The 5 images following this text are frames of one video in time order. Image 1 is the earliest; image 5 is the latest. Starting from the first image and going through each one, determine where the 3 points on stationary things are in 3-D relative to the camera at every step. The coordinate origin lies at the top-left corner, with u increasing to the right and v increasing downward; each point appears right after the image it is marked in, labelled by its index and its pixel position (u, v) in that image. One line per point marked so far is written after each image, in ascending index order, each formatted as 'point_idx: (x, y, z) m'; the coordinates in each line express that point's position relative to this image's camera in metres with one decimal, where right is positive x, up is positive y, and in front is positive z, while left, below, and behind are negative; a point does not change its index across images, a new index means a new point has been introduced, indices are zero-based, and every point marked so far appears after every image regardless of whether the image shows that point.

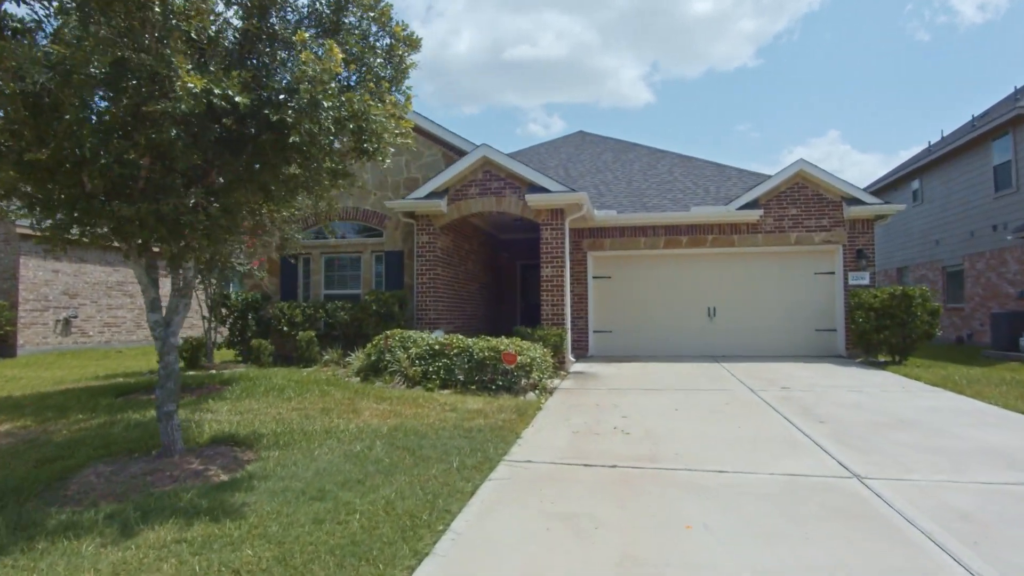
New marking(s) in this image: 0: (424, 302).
0: (-1.7, -0.3, +12.3) m
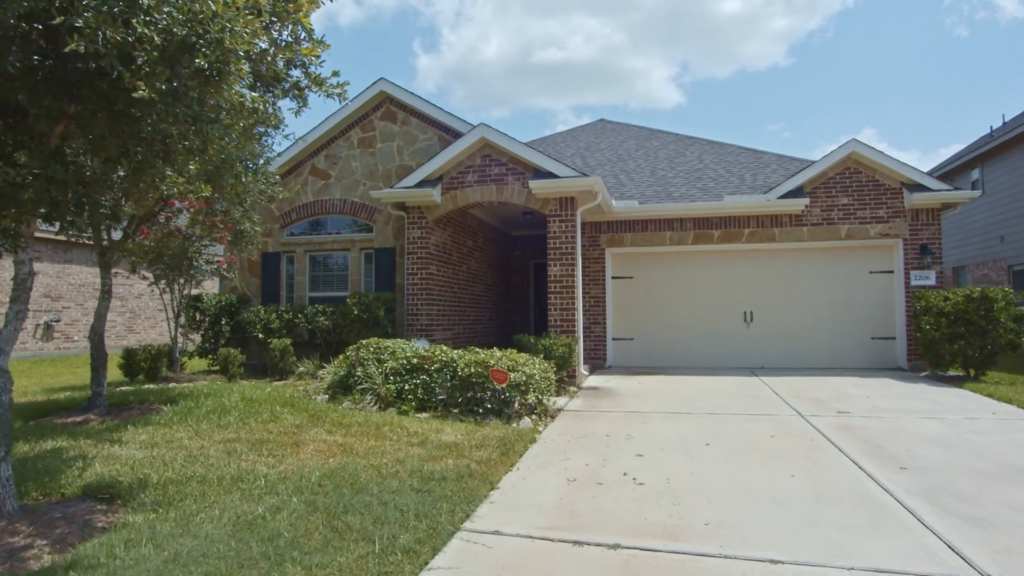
0: (-1.6, -0.3, +10.7) m
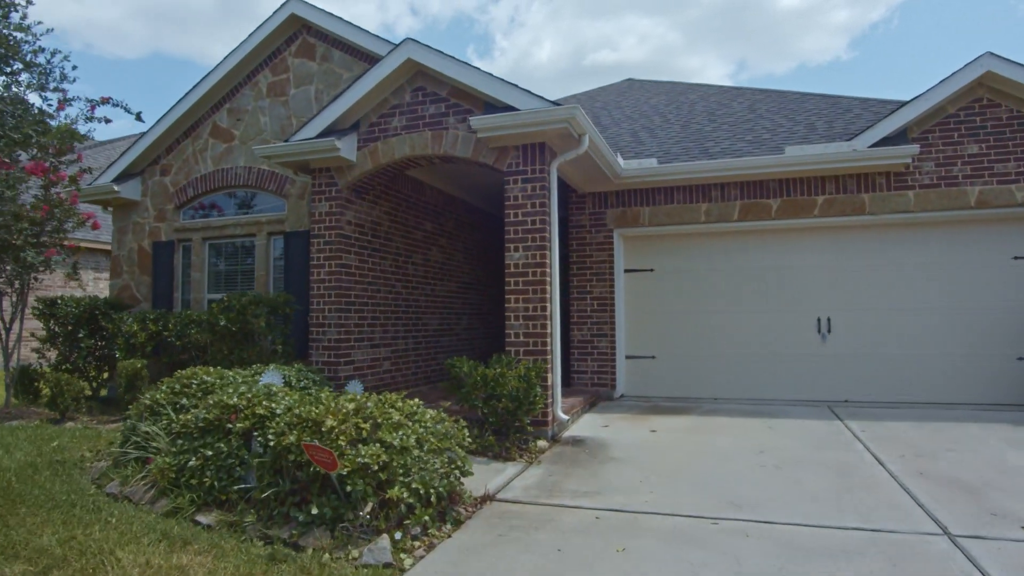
0: (-2.2, -0.3, +7.4) m
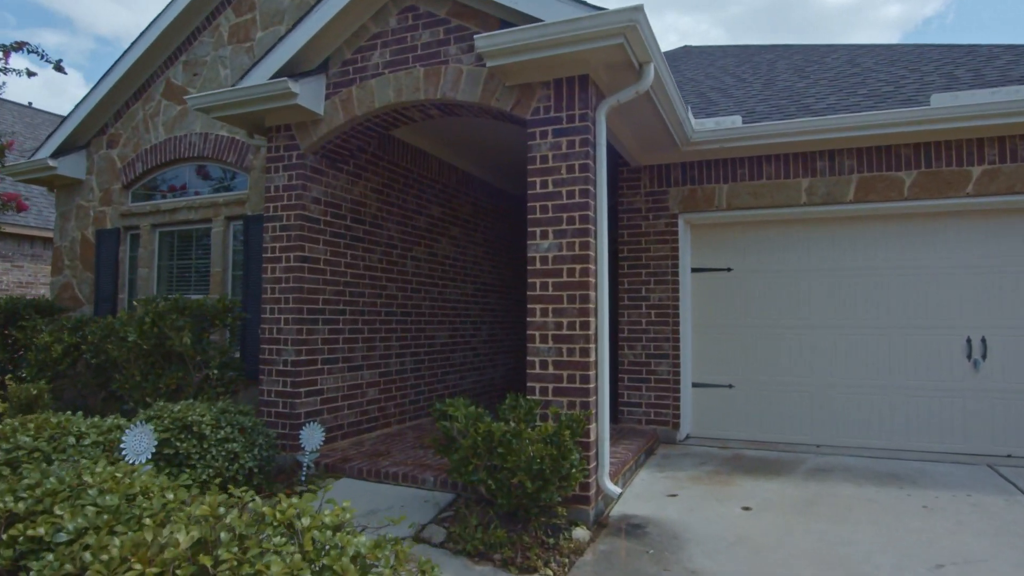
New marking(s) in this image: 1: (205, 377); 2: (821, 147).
0: (-2.0, -0.3, +5.4) m
1: (-2.5, -0.7, +5.3) m
2: (+3.0, +1.4, +6.1) m
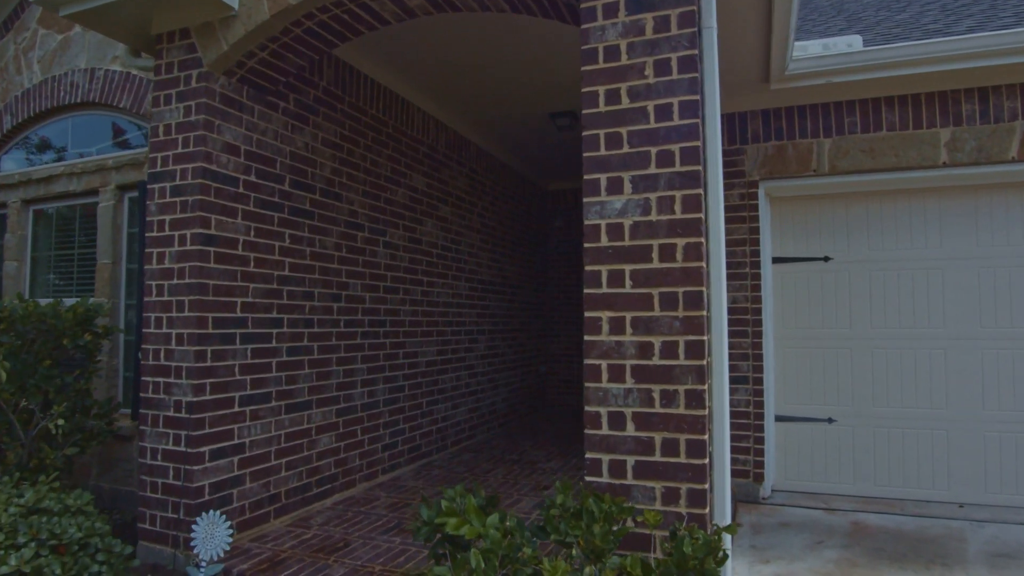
0: (-1.8, -0.3, +3.4) m
1: (-2.4, -0.7, +3.4) m
2: (+3.1, +1.4, +4.3) m
